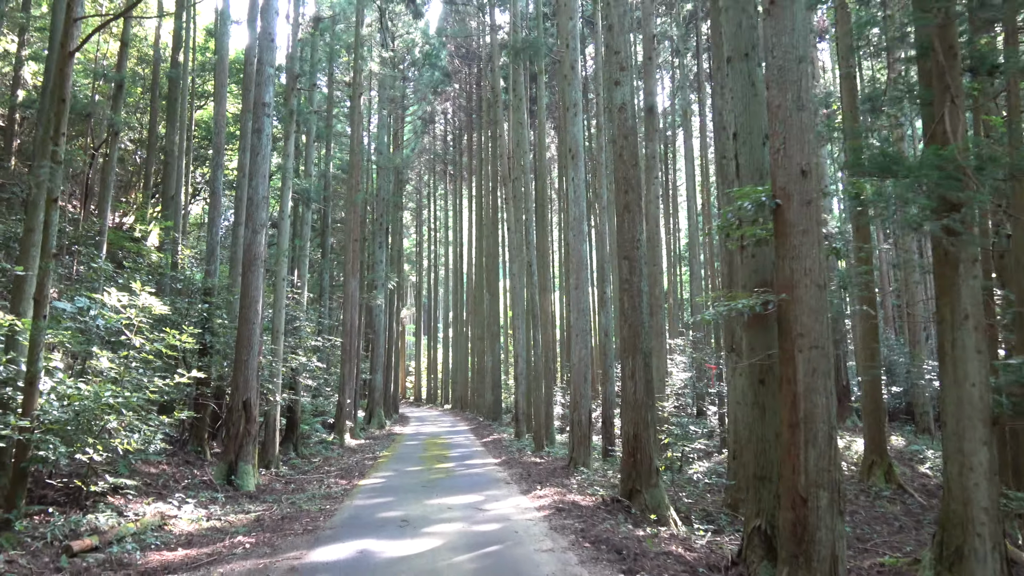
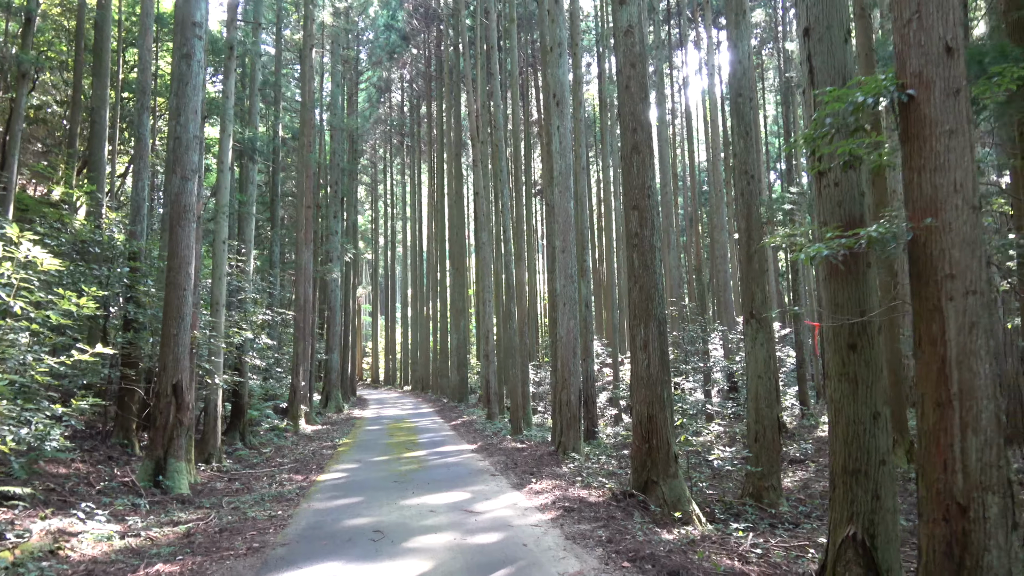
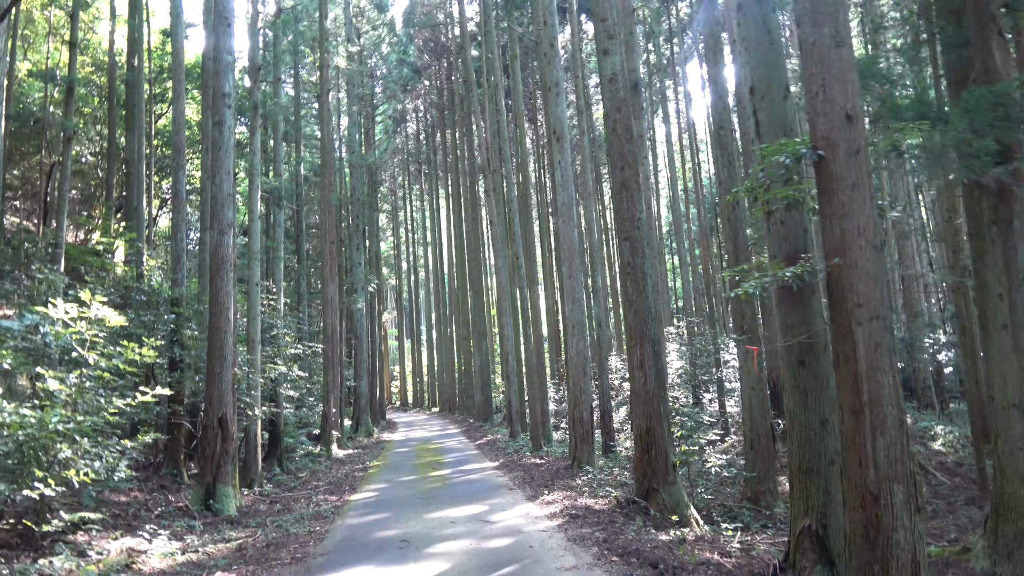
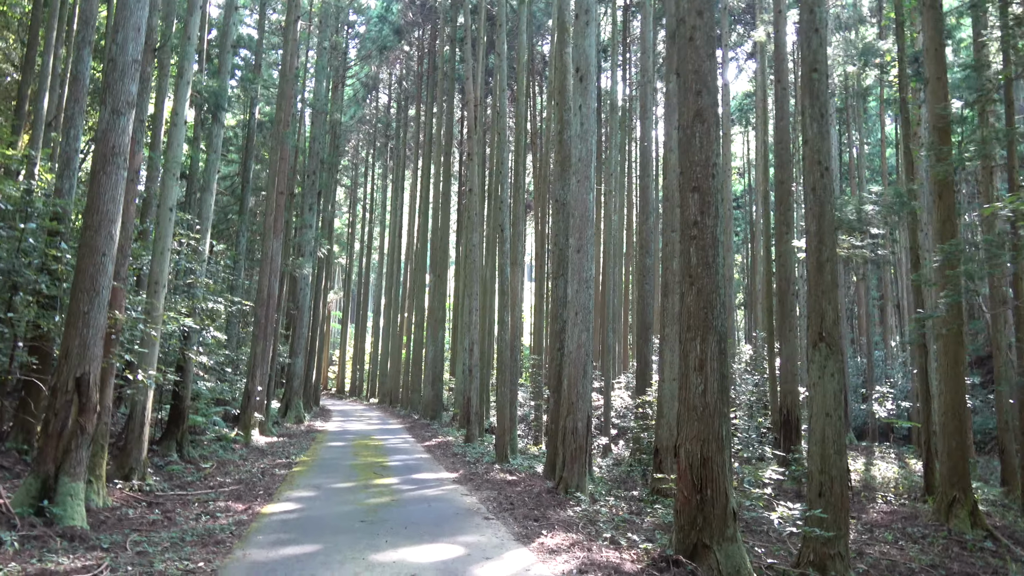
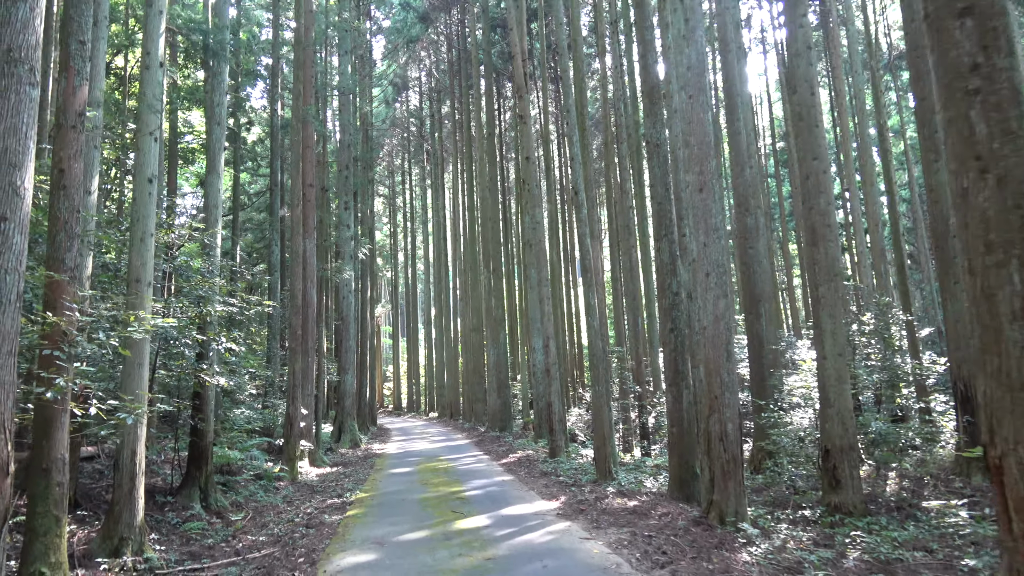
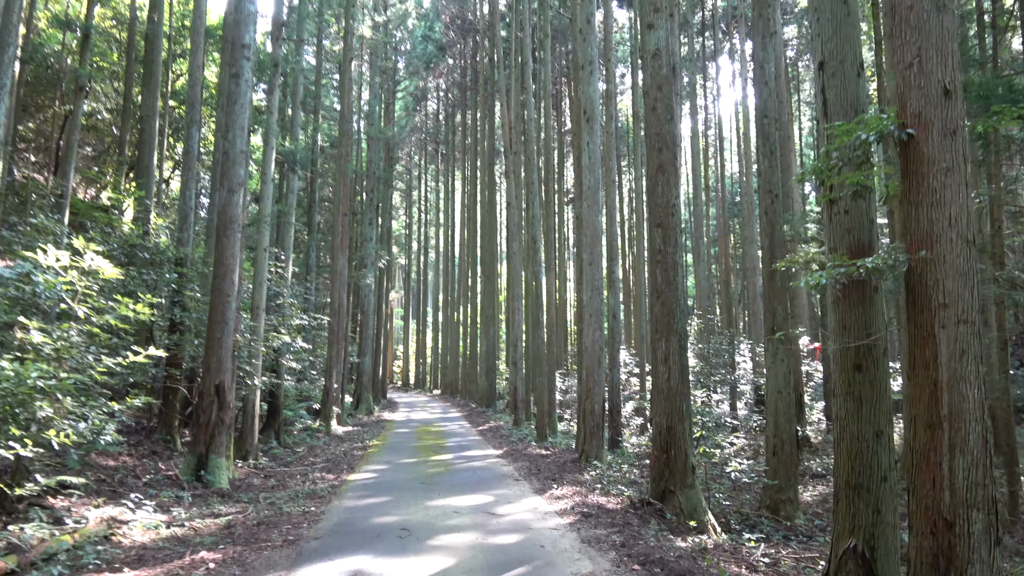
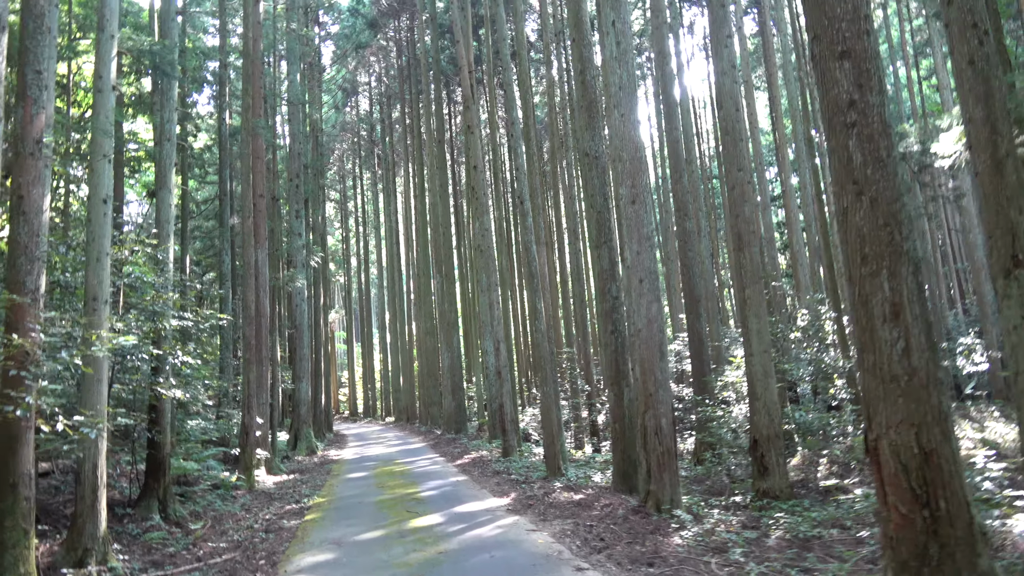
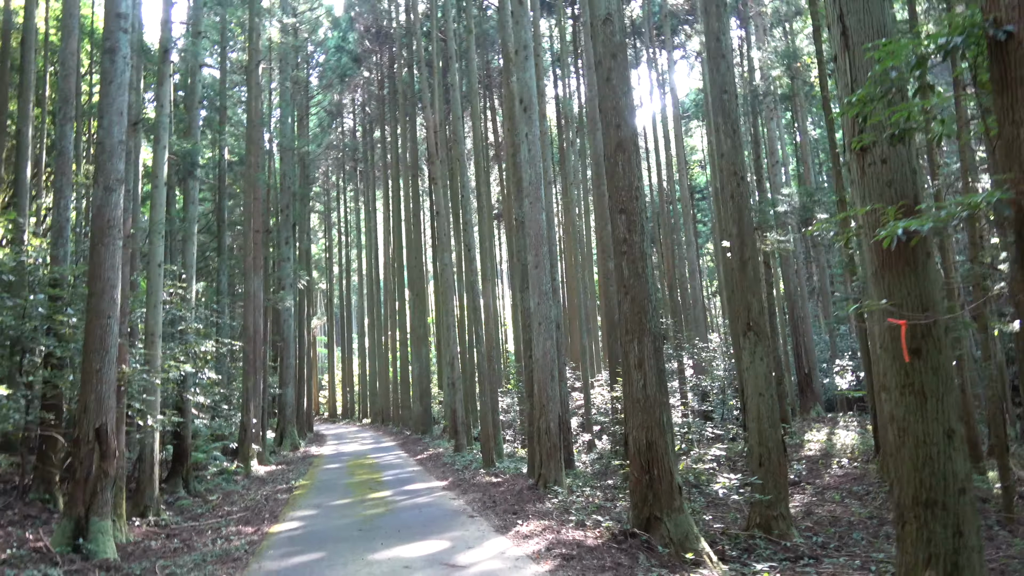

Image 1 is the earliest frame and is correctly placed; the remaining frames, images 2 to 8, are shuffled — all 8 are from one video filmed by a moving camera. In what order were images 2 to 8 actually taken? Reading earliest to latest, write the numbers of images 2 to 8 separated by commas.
3, 6, 2, 8, 4, 7, 5
